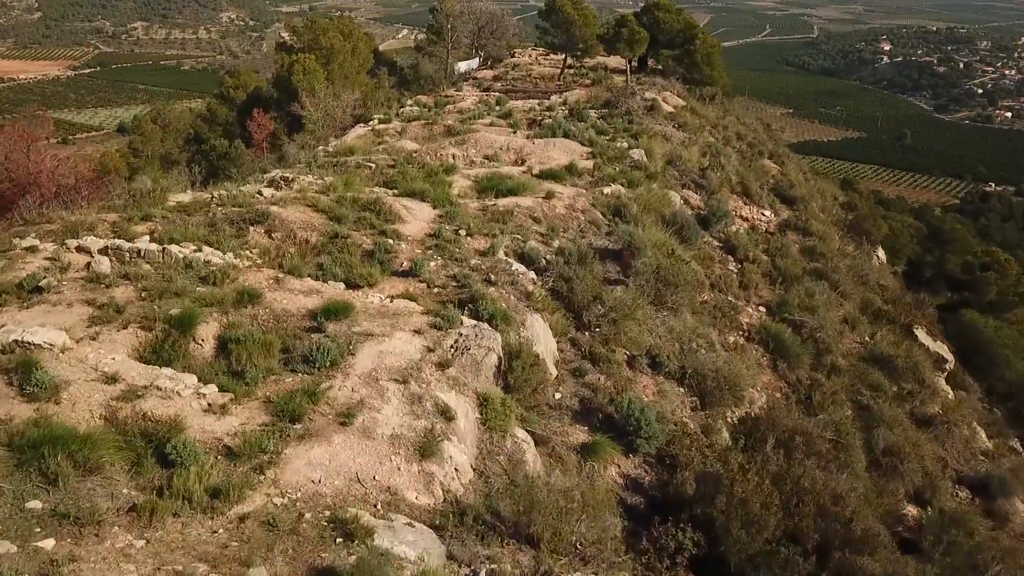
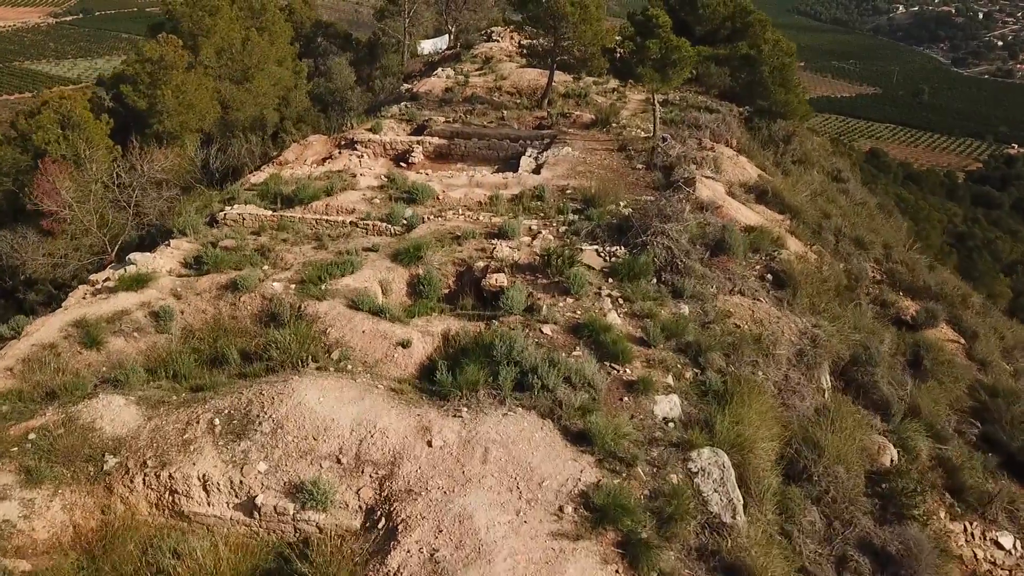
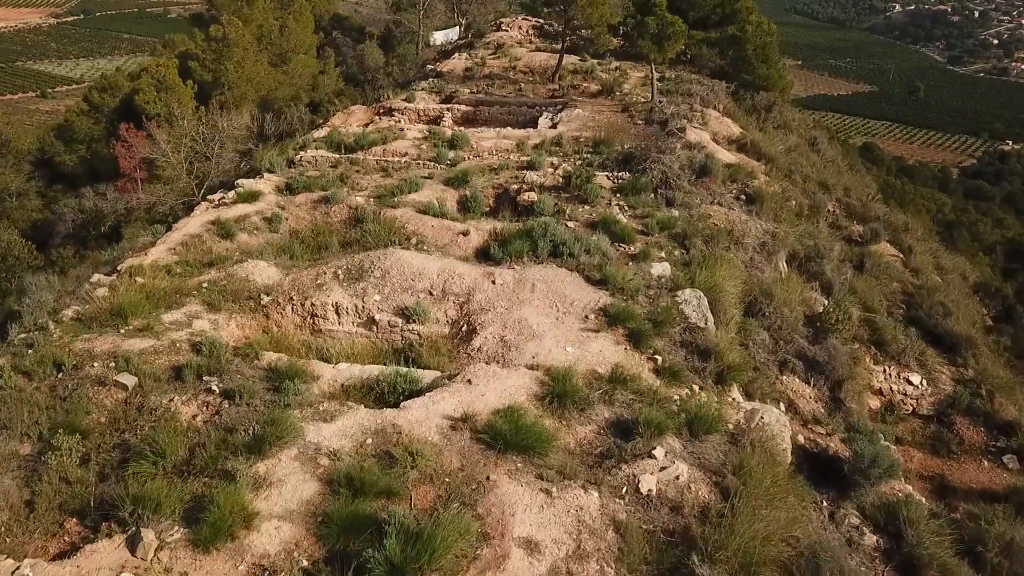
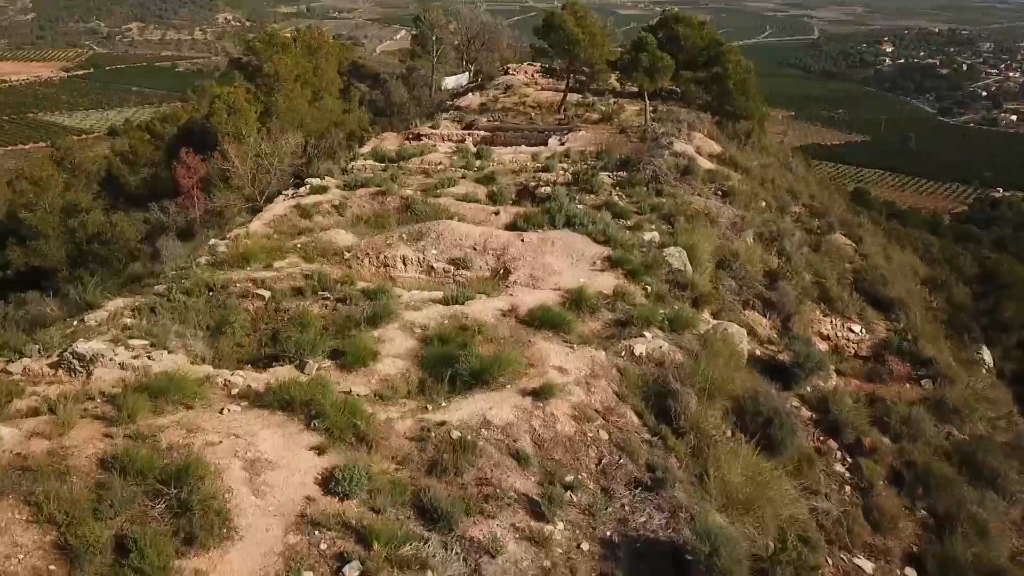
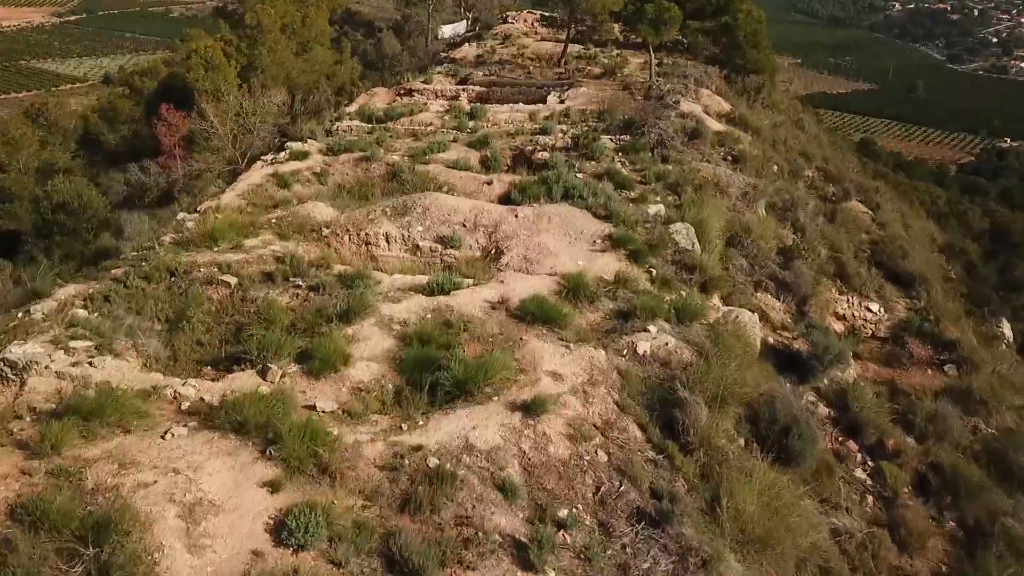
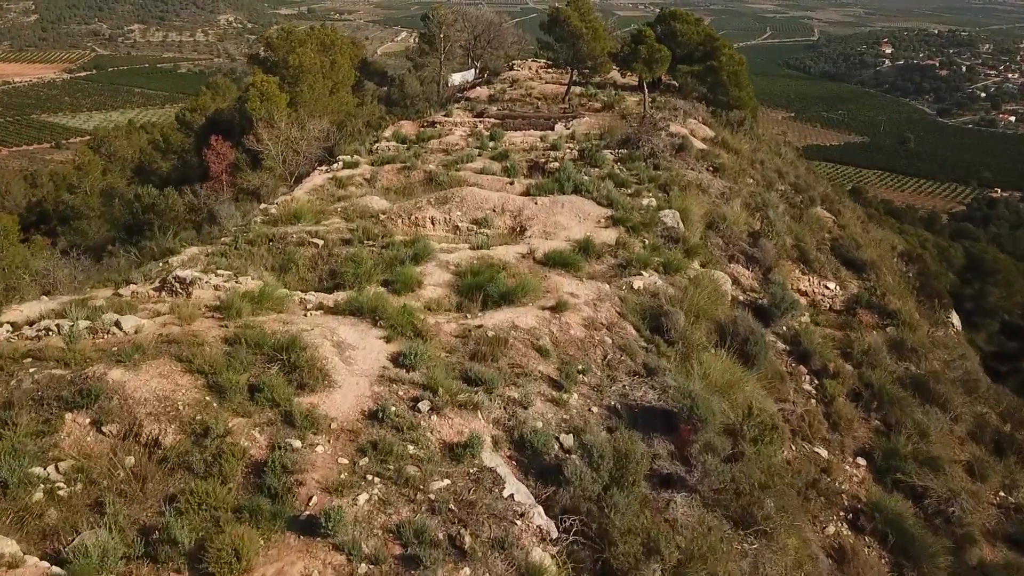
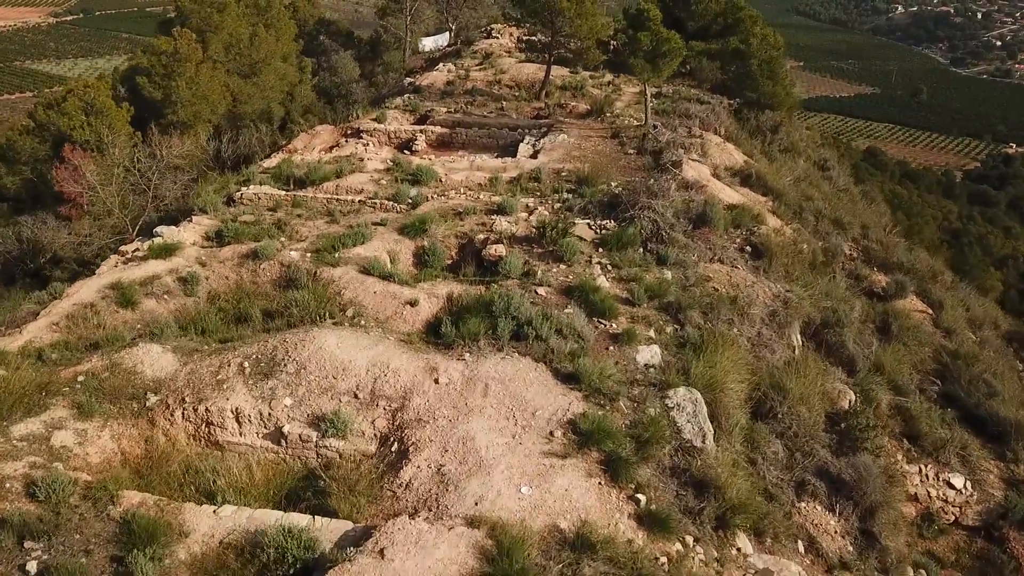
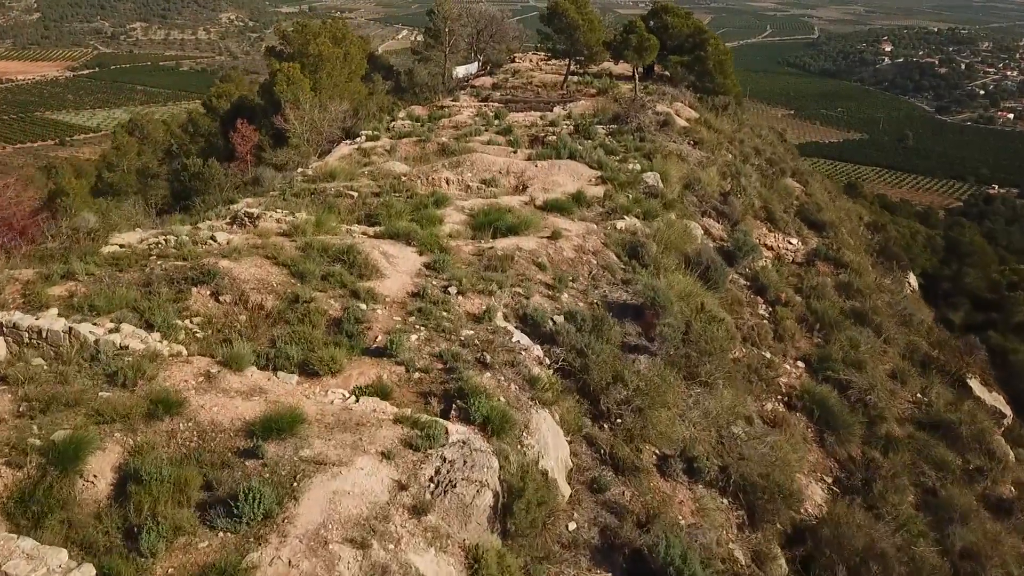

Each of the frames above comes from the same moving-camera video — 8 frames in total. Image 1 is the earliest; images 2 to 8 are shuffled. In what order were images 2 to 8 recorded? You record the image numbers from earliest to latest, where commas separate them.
8, 6, 4, 5, 3, 7, 2
